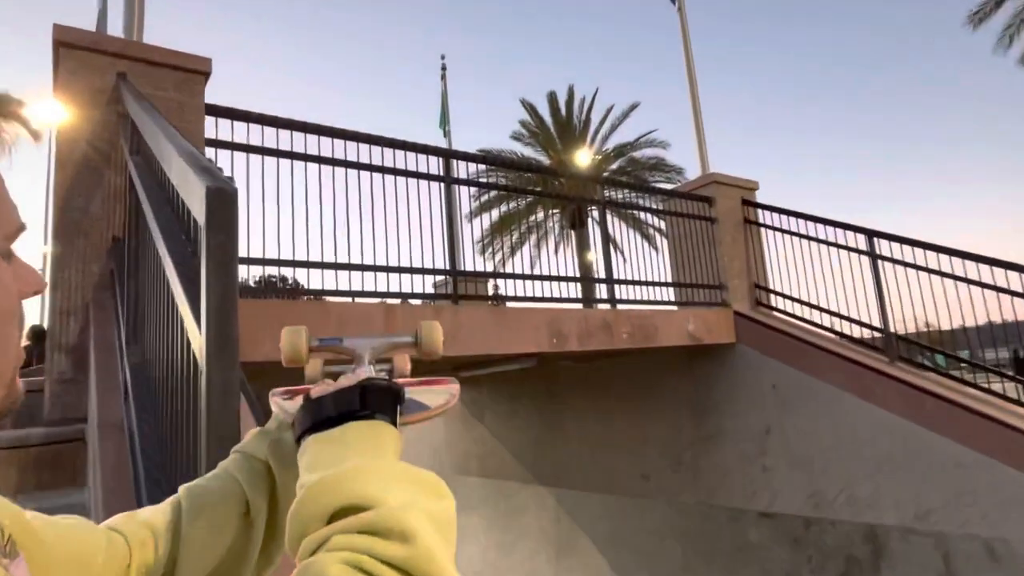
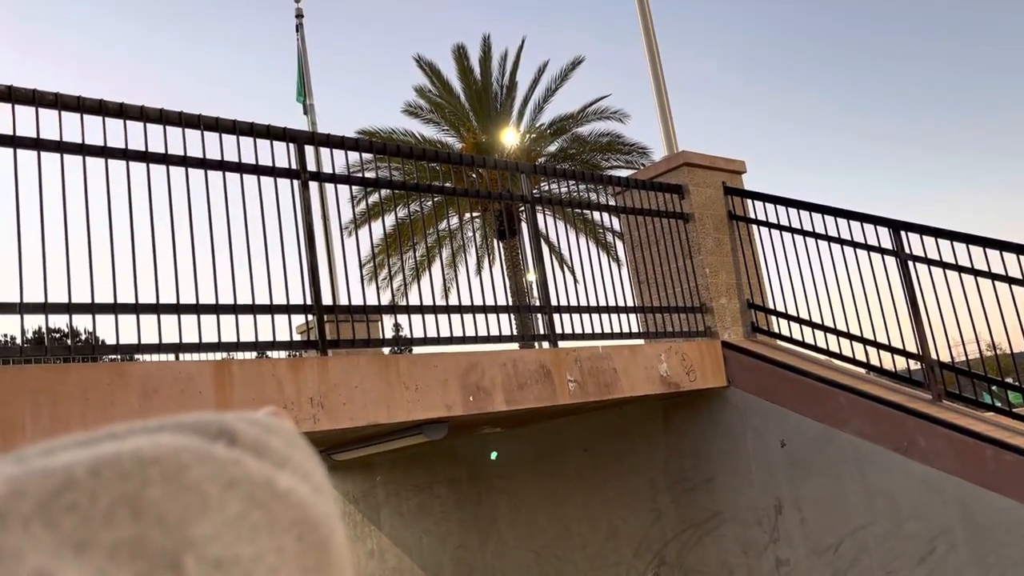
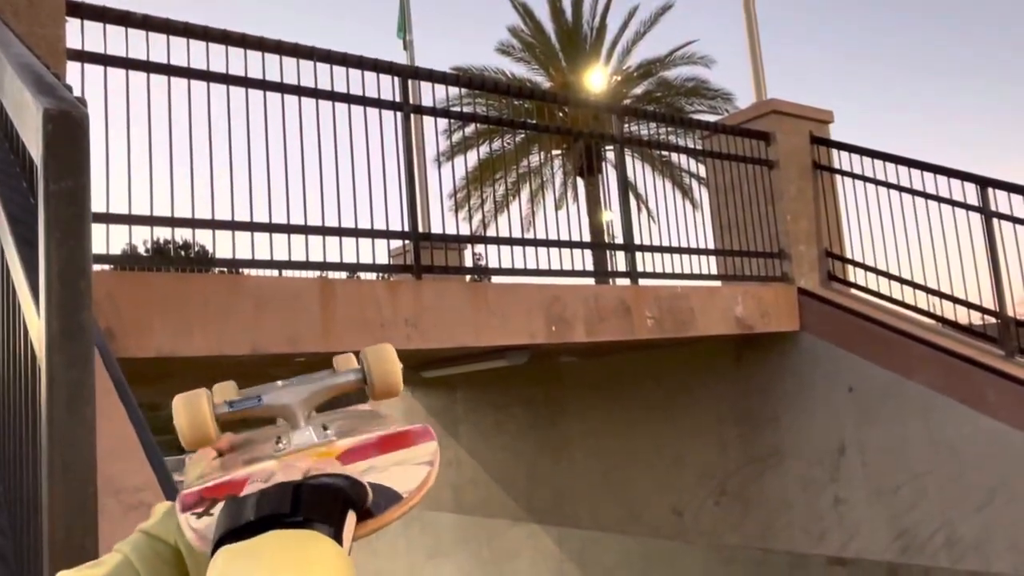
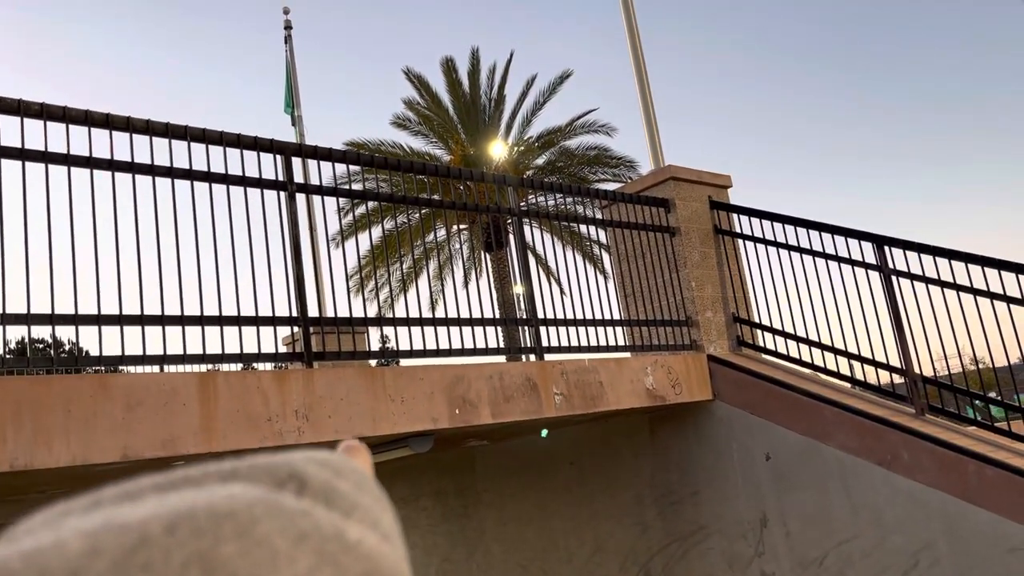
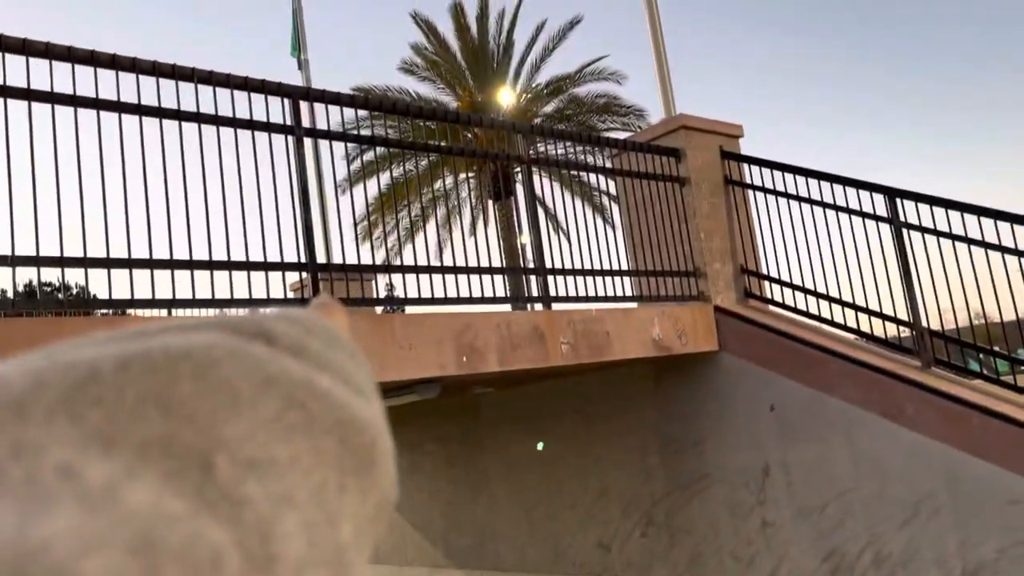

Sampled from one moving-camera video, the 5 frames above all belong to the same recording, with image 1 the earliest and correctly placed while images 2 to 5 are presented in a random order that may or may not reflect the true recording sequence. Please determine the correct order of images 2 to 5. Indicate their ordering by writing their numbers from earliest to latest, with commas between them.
3, 5, 2, 4
